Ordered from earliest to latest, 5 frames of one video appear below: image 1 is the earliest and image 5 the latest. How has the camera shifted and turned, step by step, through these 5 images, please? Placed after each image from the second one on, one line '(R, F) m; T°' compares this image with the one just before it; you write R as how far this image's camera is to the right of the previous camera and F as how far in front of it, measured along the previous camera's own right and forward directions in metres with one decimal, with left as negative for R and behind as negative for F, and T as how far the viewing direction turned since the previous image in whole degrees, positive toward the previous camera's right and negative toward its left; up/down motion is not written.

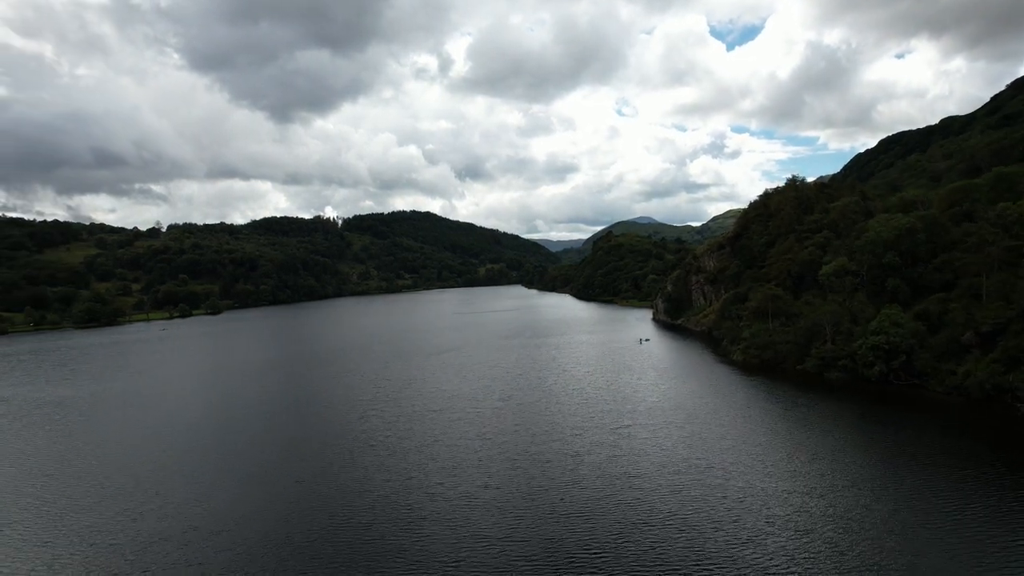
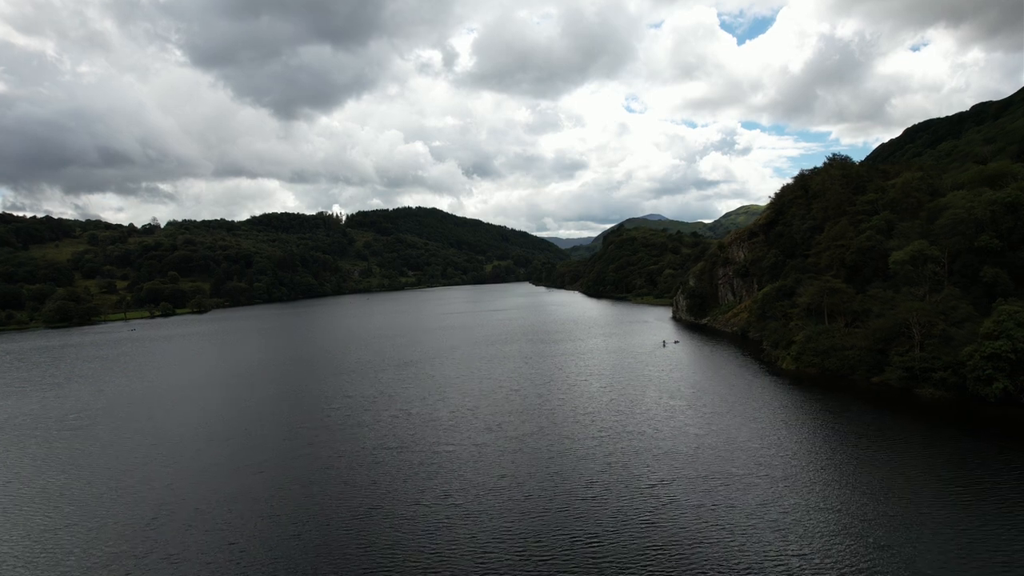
(+1.2, +13.0) m; -1°
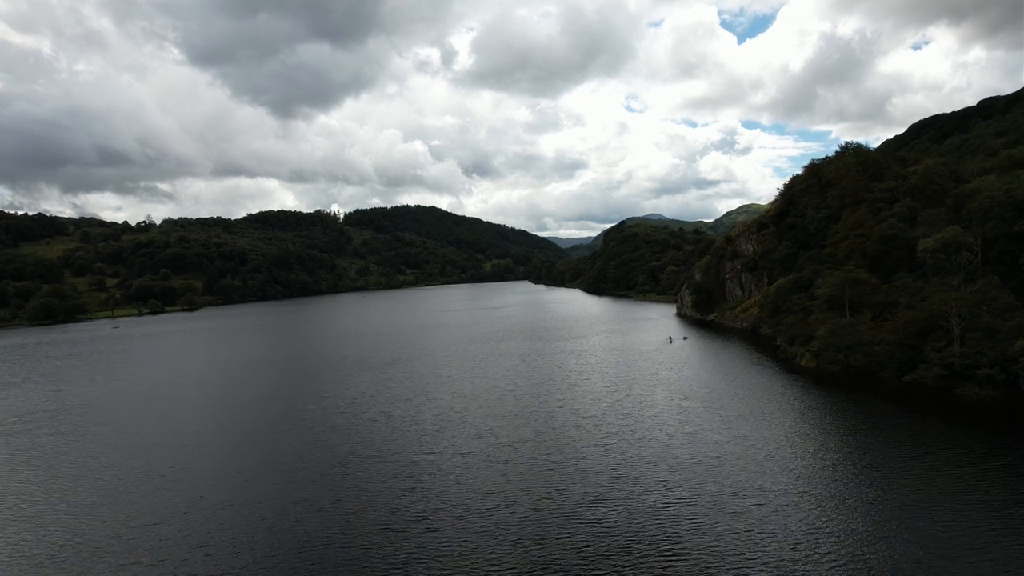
(+0.4, +4.5) m; 0°
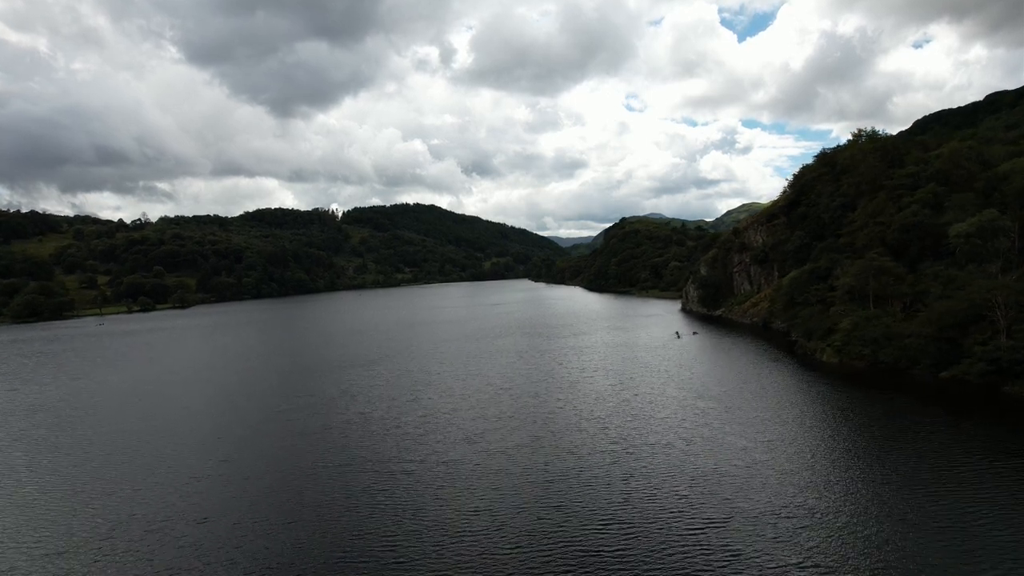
(+0.3, +4.1) m; 0°
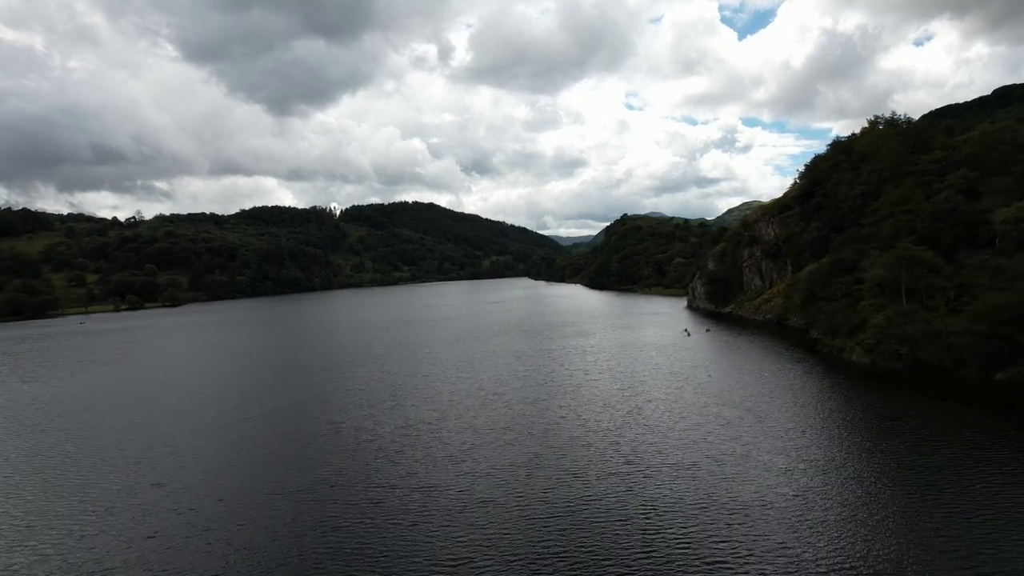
(+0.3, +4.6) m; 0°
